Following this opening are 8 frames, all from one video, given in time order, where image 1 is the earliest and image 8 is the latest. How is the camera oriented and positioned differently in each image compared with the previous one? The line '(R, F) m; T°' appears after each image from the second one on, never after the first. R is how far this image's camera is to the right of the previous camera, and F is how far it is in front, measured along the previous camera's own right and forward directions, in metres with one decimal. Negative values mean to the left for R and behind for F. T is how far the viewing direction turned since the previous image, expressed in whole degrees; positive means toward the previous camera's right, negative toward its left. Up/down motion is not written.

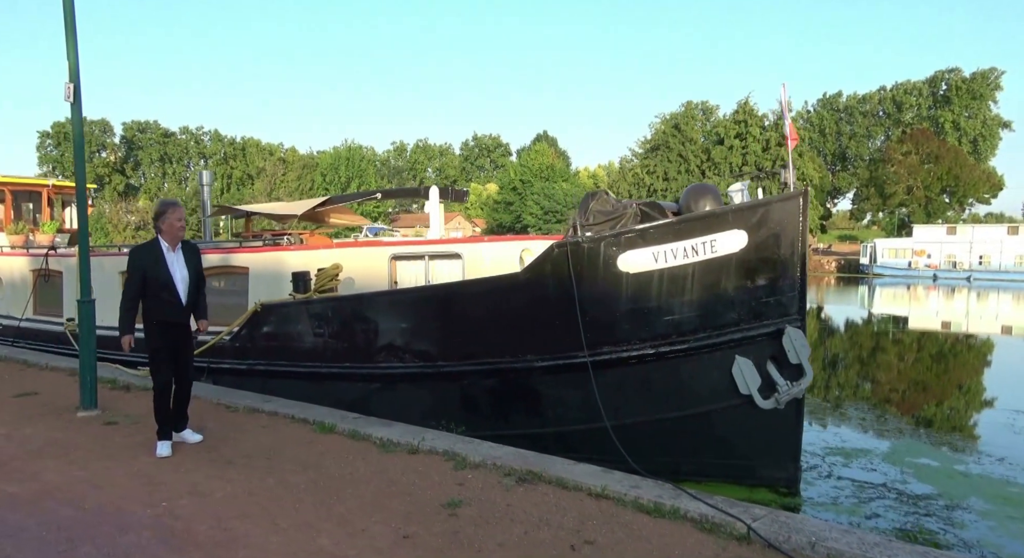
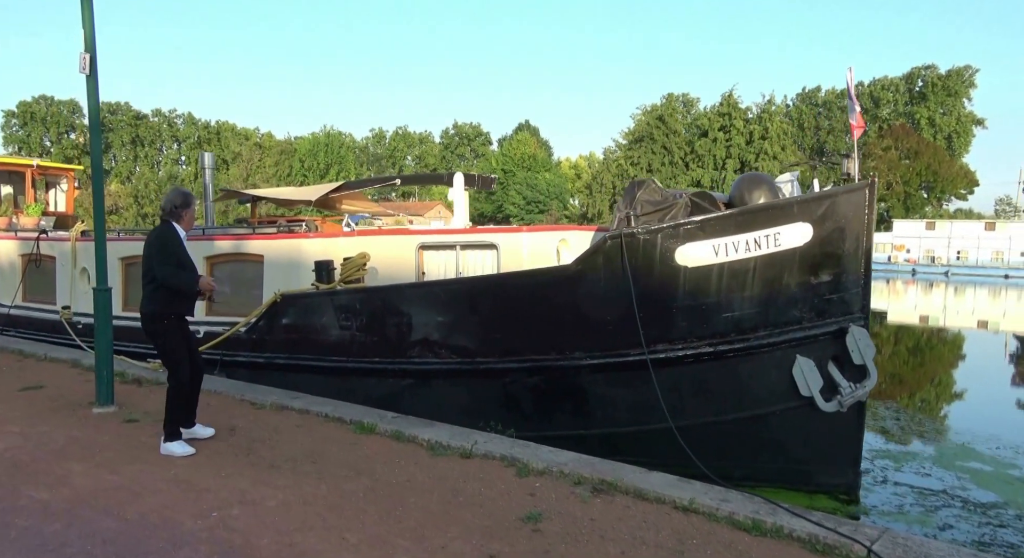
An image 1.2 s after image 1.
(-0.5, +0.3) m; +1°
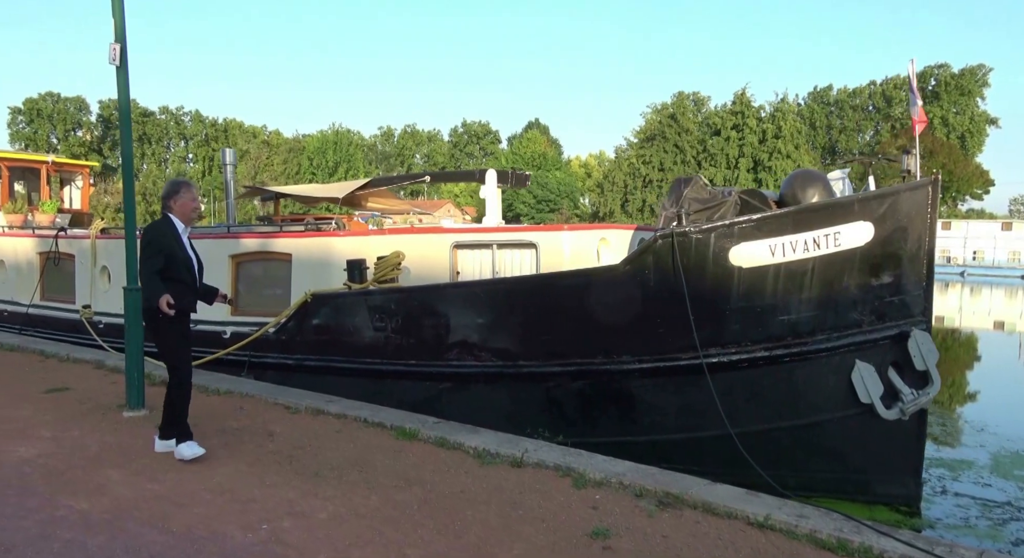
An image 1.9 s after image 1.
(-0.3, +0.2) m; -1°
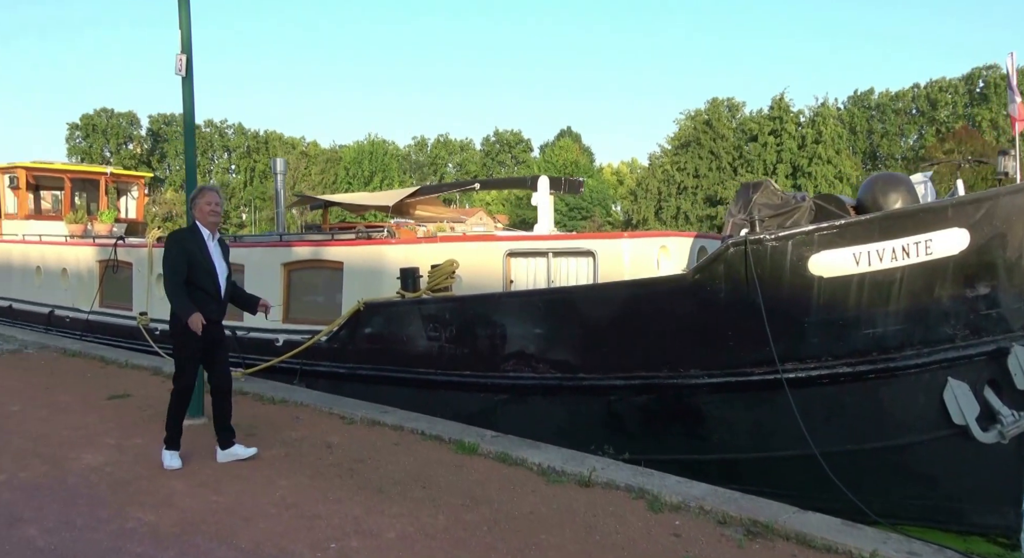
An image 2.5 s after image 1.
(-0.2, +0.2) m; -3°
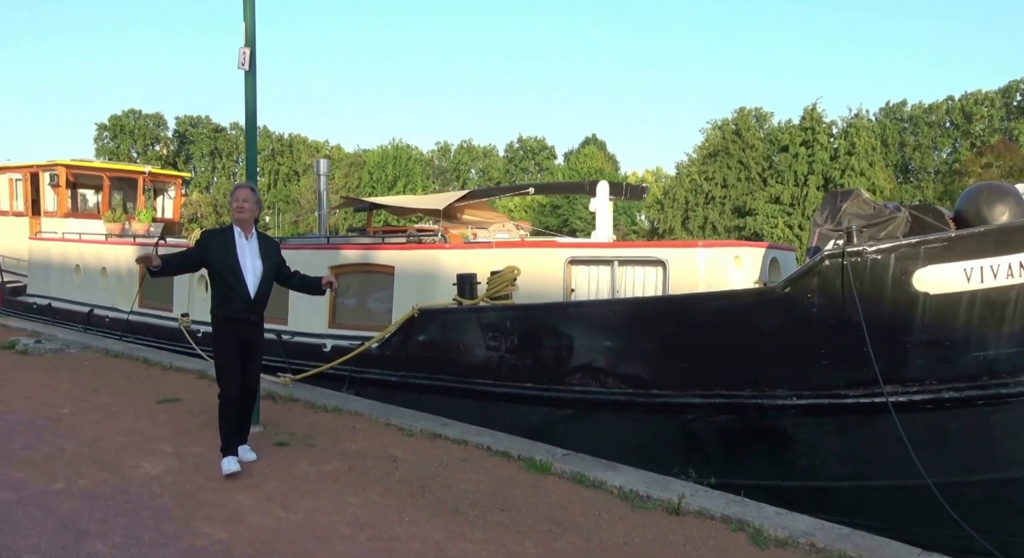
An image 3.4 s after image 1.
(-0.4, +0.3) m; -2°
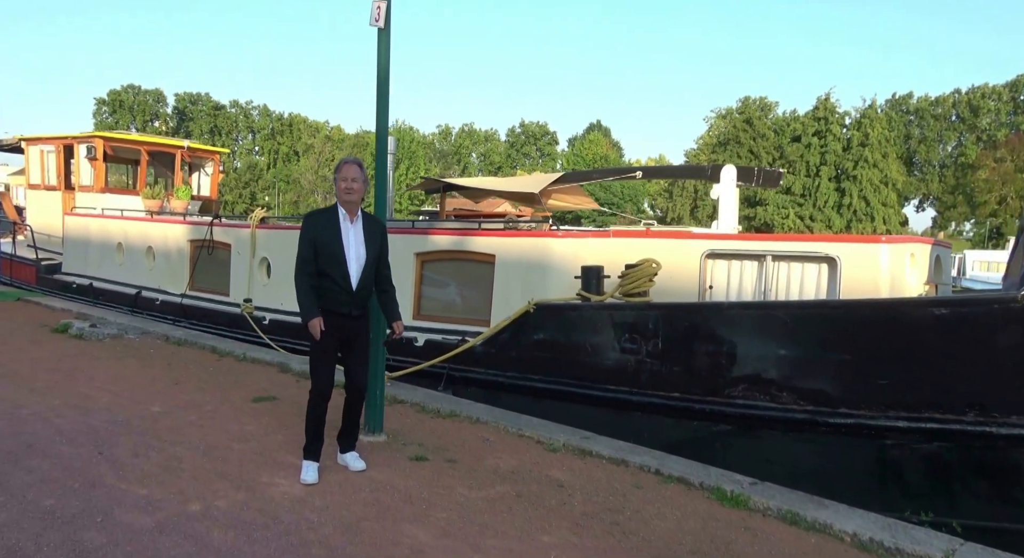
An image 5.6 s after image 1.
(-1.0, +0.7) m; -1°
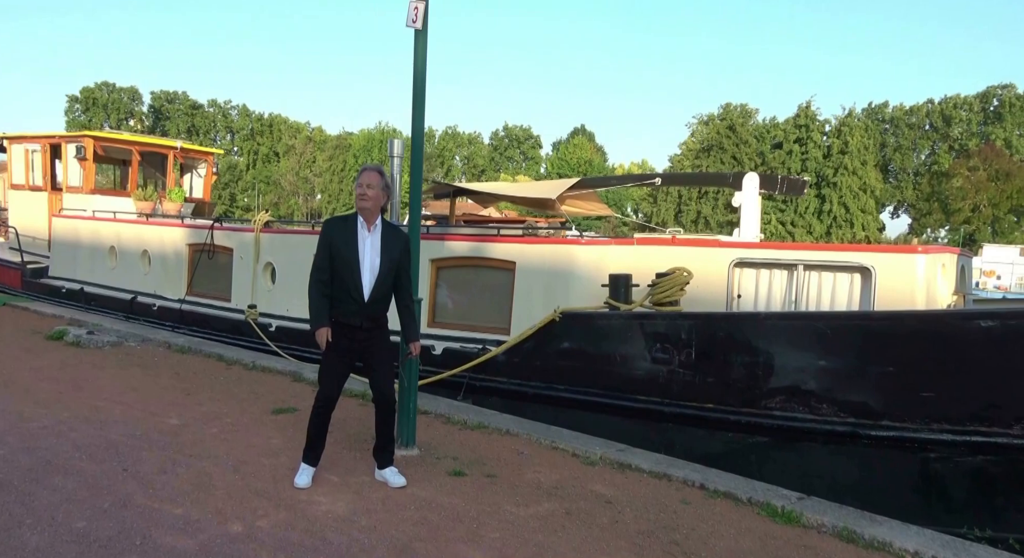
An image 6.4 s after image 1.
(-0.3, +0.1) m; +1°
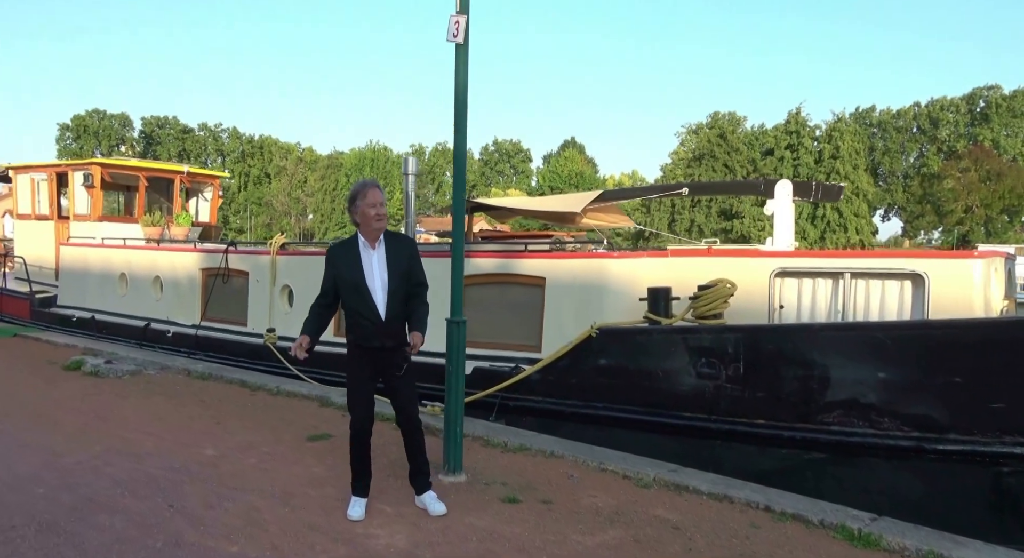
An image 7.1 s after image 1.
(-0.3, +0.1) m; 0°
